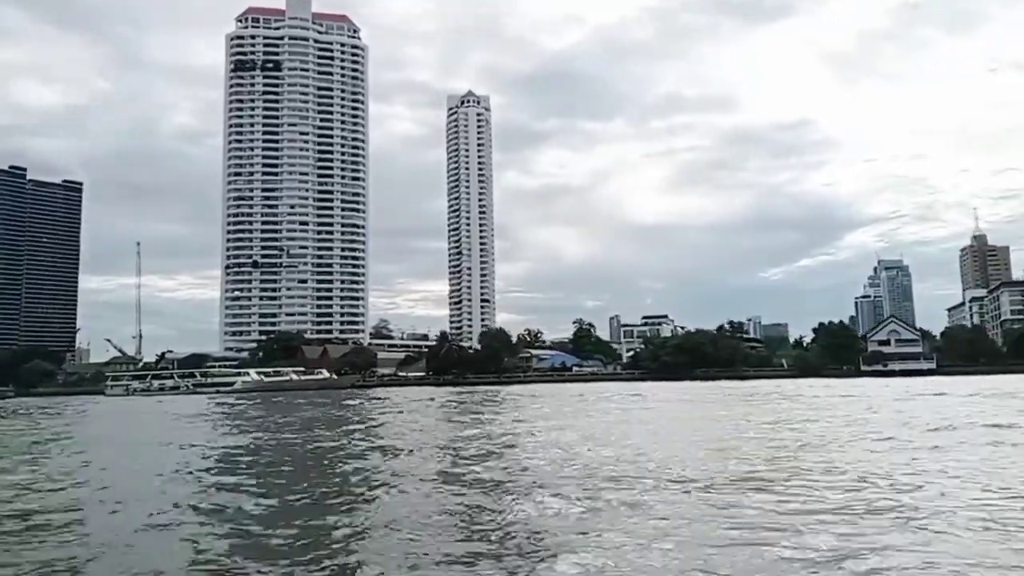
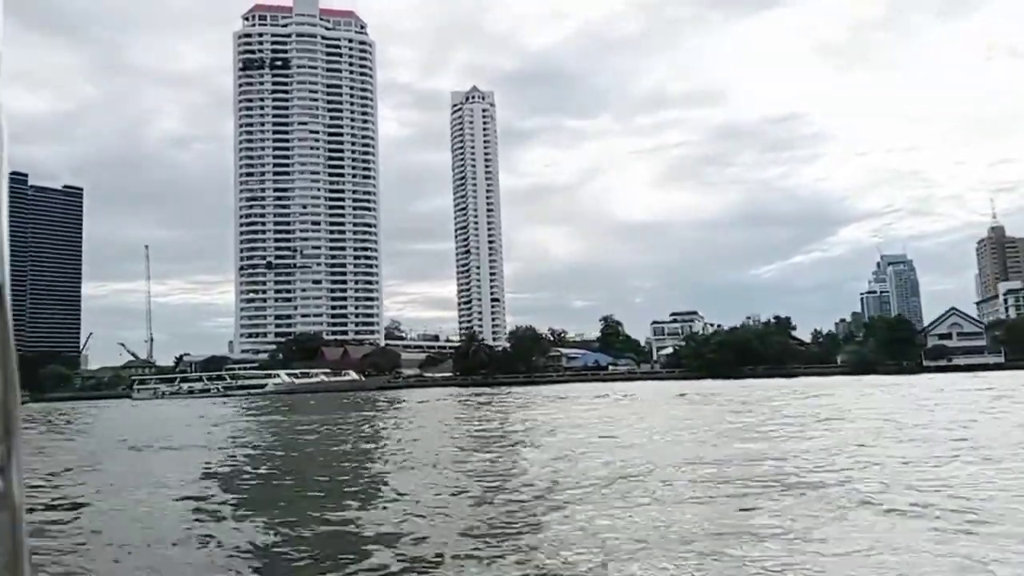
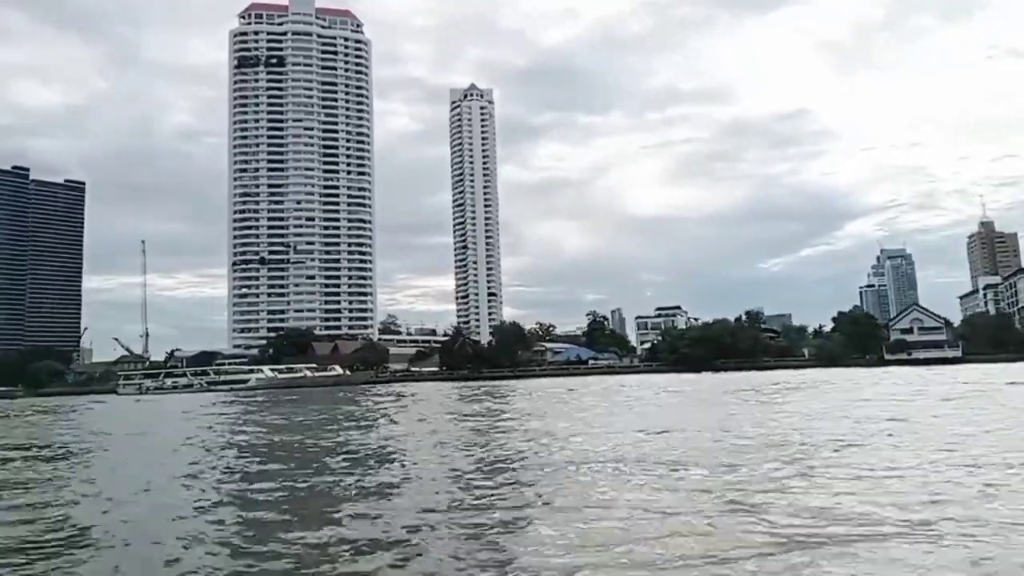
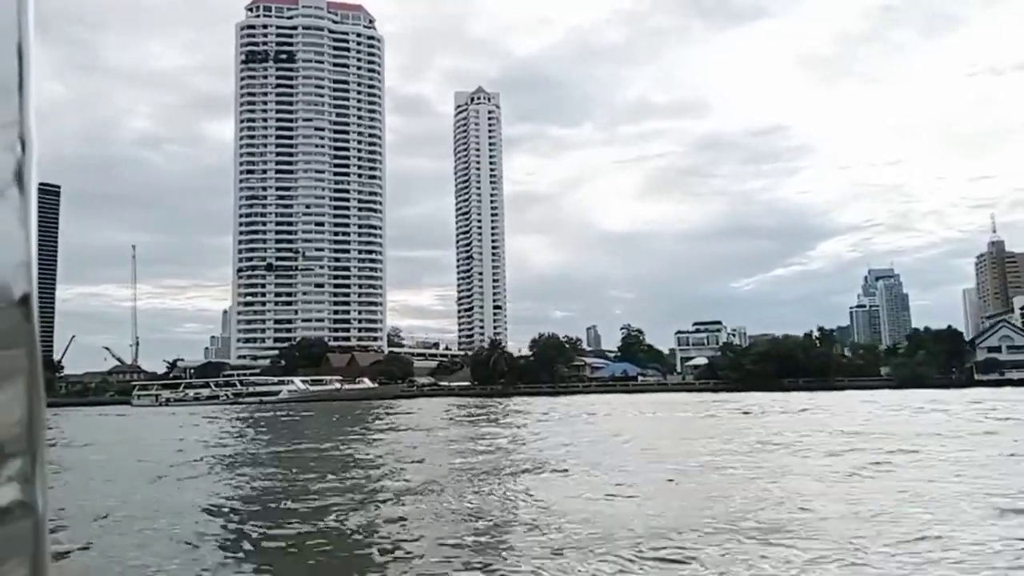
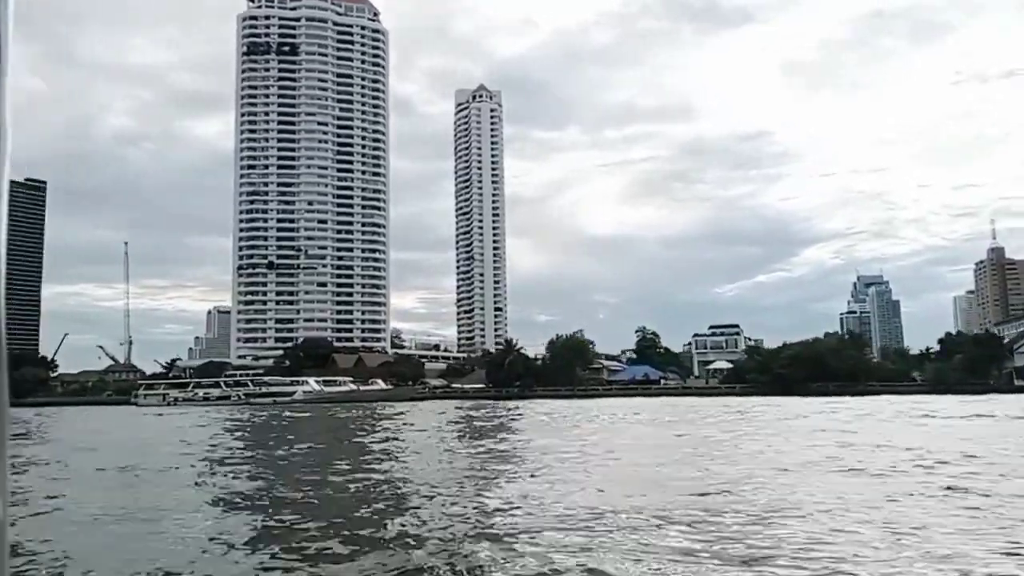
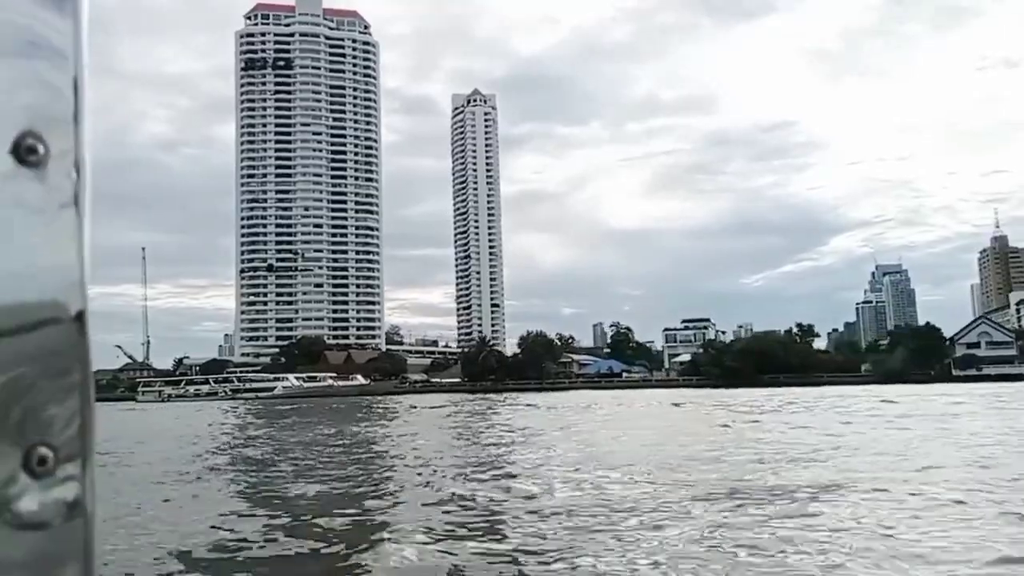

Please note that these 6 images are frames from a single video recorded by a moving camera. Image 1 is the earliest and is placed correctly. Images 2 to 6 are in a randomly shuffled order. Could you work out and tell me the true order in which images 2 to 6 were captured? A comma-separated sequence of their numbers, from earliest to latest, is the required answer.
3, 2, 6, 4, 5
